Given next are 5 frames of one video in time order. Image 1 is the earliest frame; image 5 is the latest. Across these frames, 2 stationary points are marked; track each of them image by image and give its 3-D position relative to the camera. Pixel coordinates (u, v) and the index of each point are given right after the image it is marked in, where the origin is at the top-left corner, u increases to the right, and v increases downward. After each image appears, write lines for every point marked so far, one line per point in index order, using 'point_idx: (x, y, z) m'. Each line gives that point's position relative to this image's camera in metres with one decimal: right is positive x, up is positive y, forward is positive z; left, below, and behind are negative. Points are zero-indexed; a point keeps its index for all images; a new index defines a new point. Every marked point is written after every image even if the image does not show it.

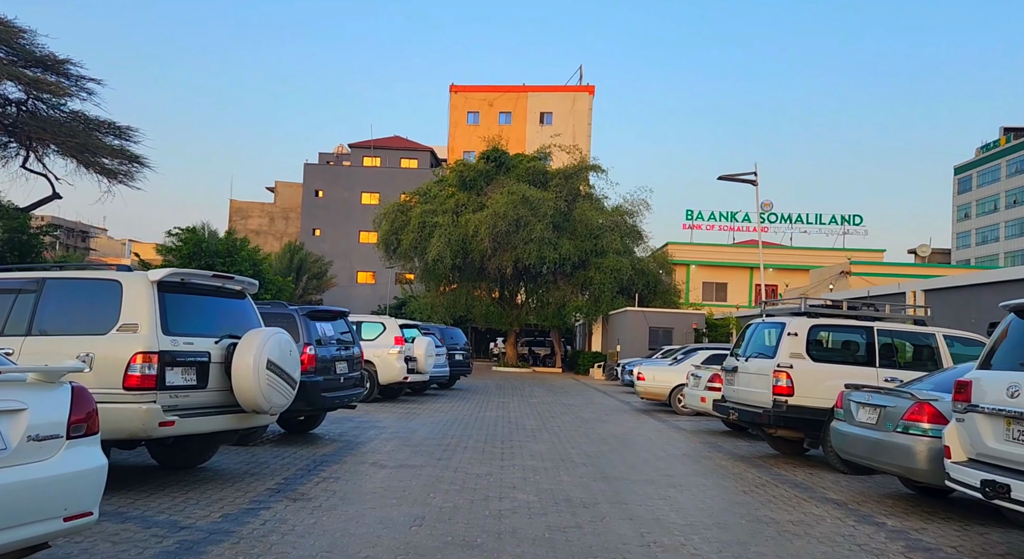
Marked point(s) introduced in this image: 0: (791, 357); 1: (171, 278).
0: (+3.7, -1.0, +10.2) m
1: (-3.1, 0.0, +6.9) m
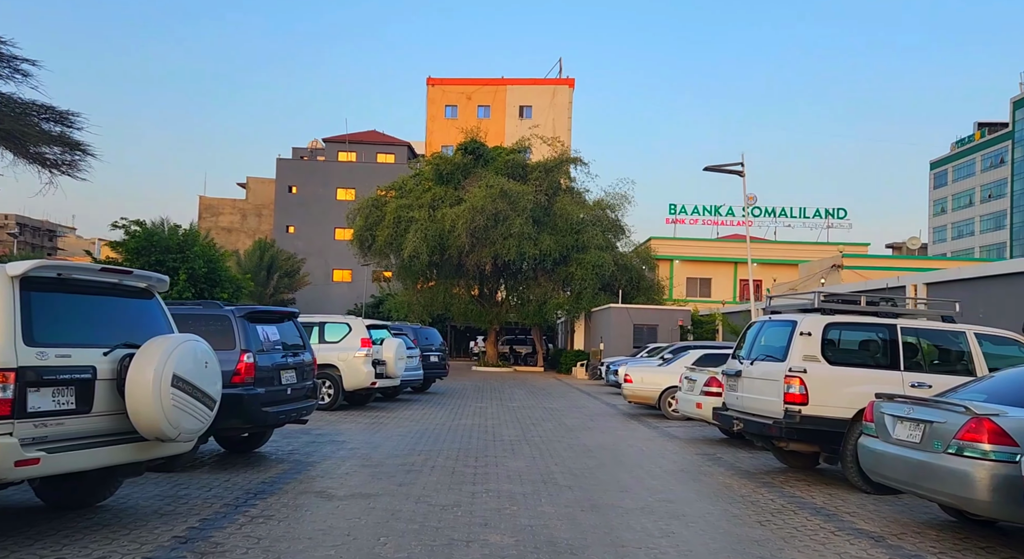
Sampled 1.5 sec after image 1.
0: (+3.4, -0.9, +8.9) m
1: (-3.3, 0.0, +5.5) m
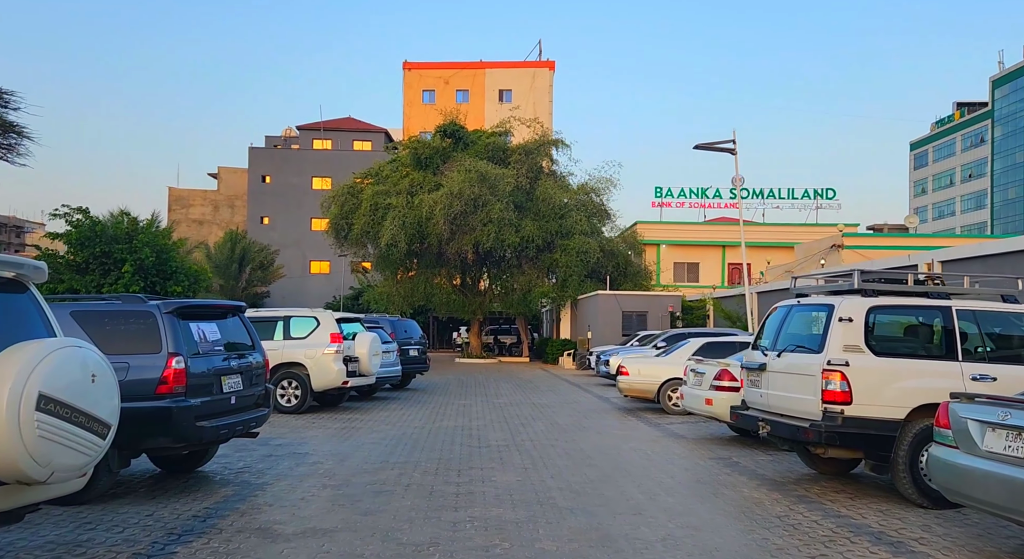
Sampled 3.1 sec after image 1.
0: (+3.3, -0.7, +7.5) m
1: (-3.4, +0.1, +3.9) m
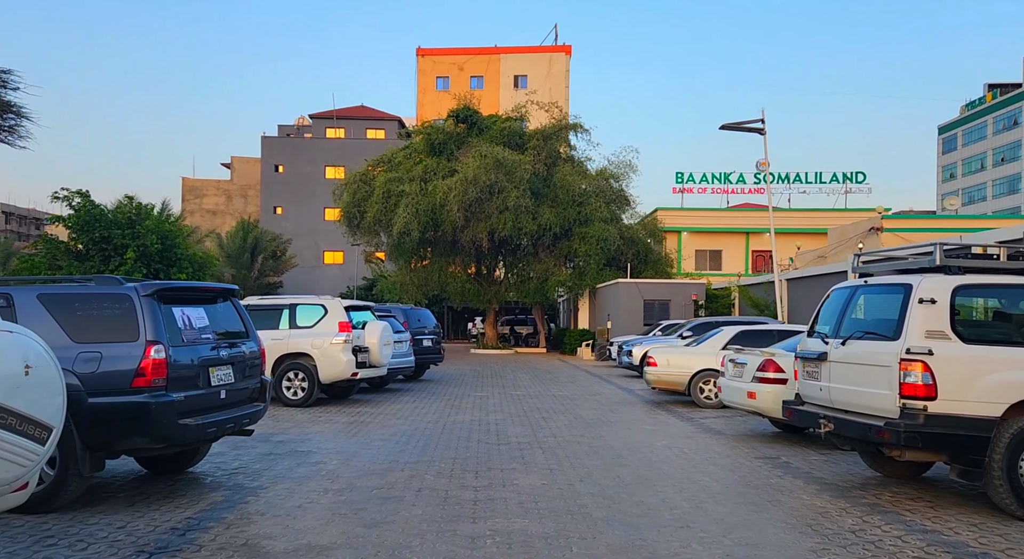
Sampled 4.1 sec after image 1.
0: (+3.5, -0.5, +6.4) m
1: (-3.2, +0.3, +2.9) m
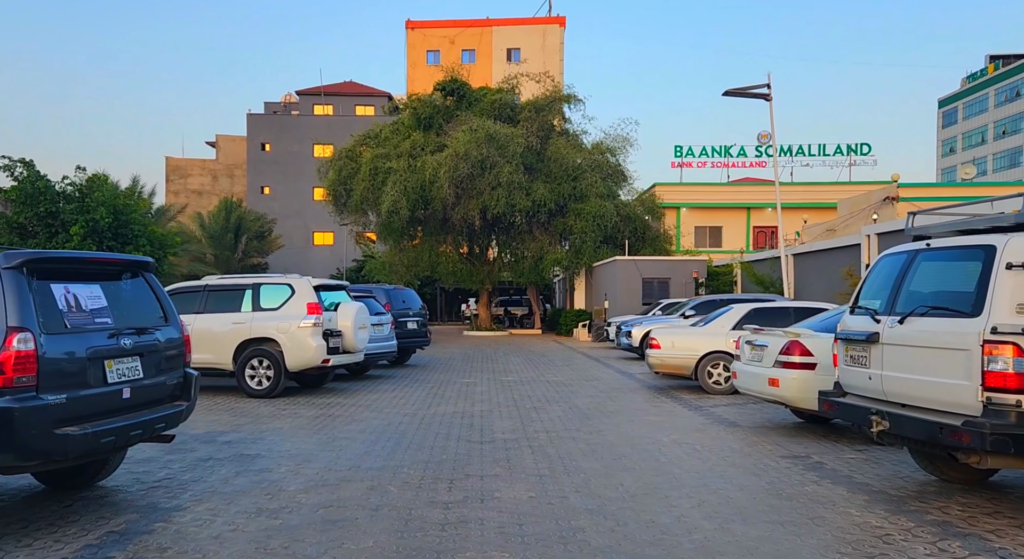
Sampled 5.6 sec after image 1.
0: (+3.3, -0.2, +5.0) m
1: (-3.4, +0.4, +1.5) m
